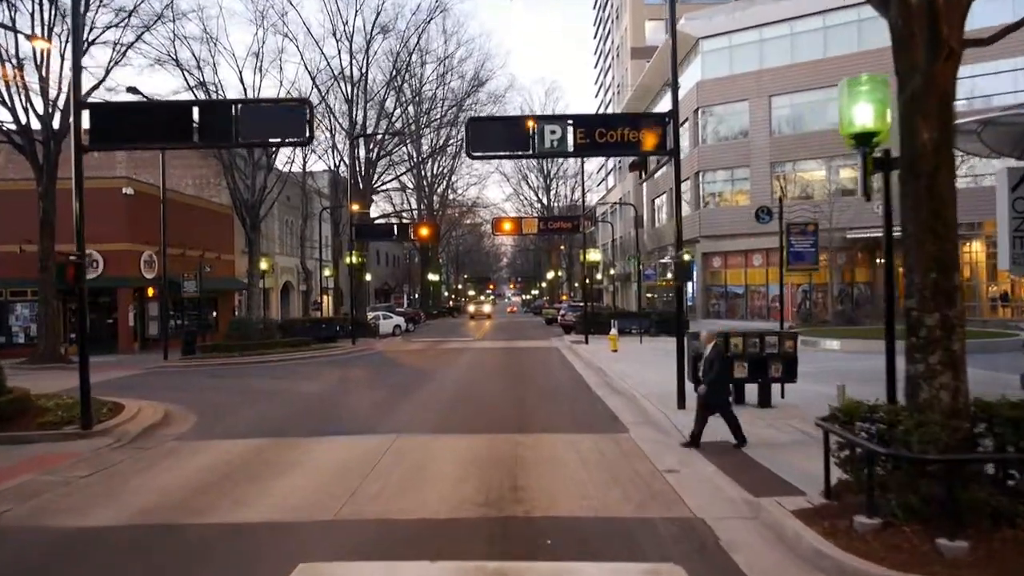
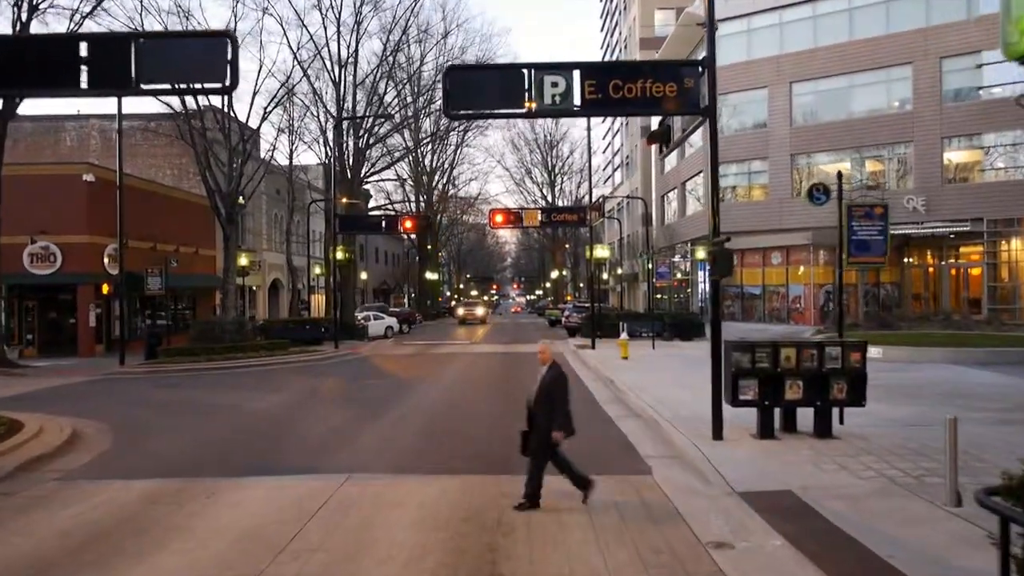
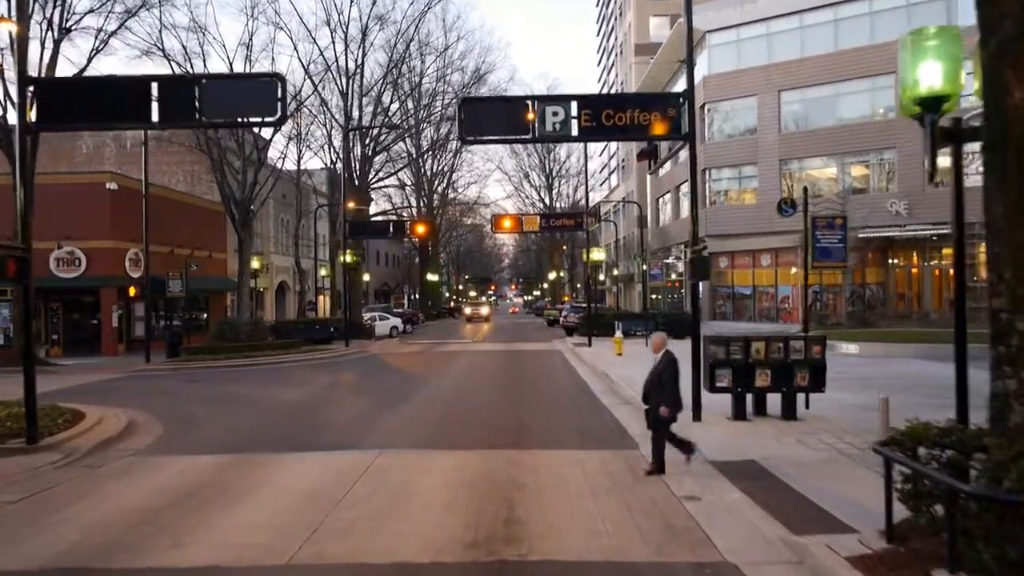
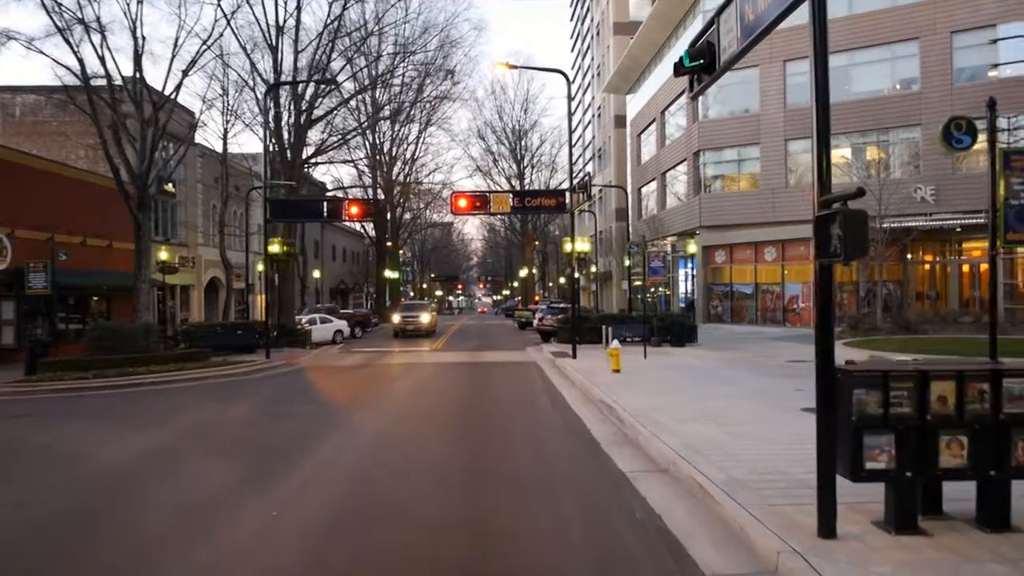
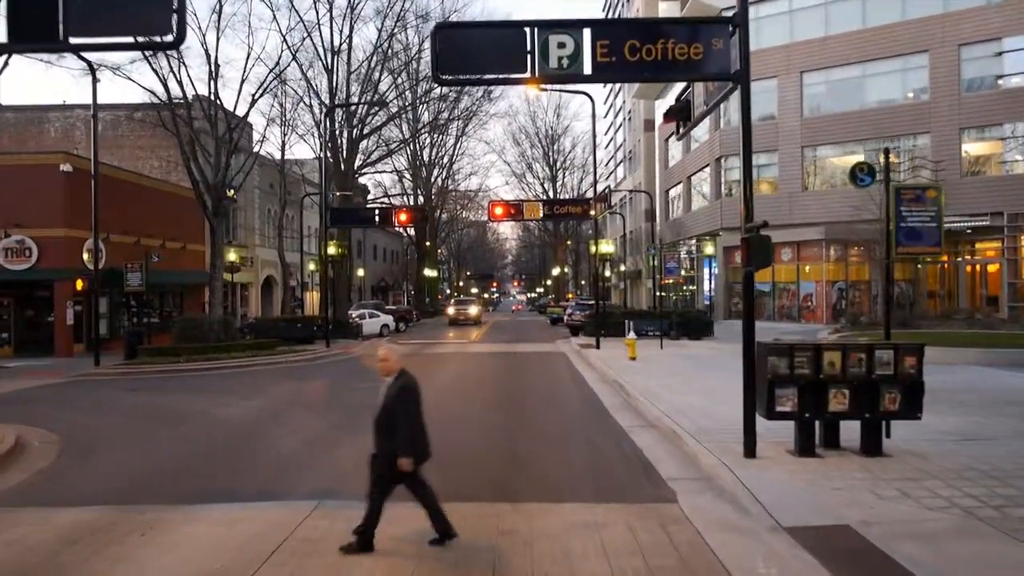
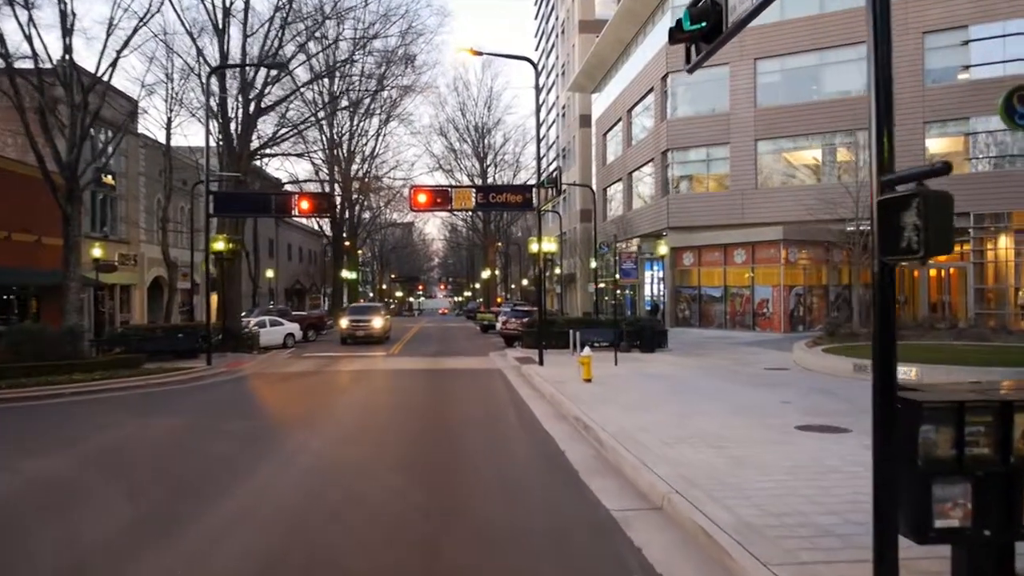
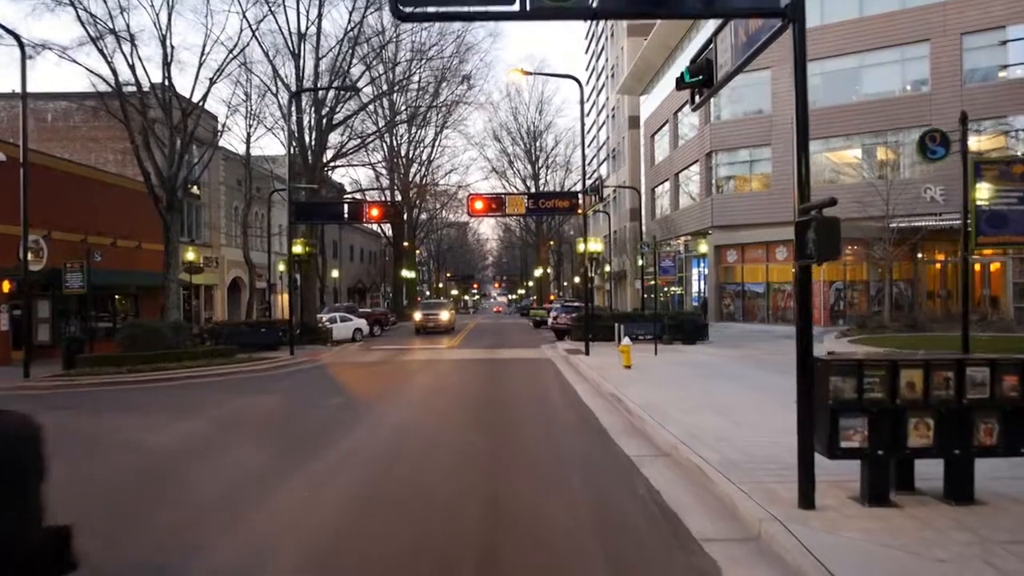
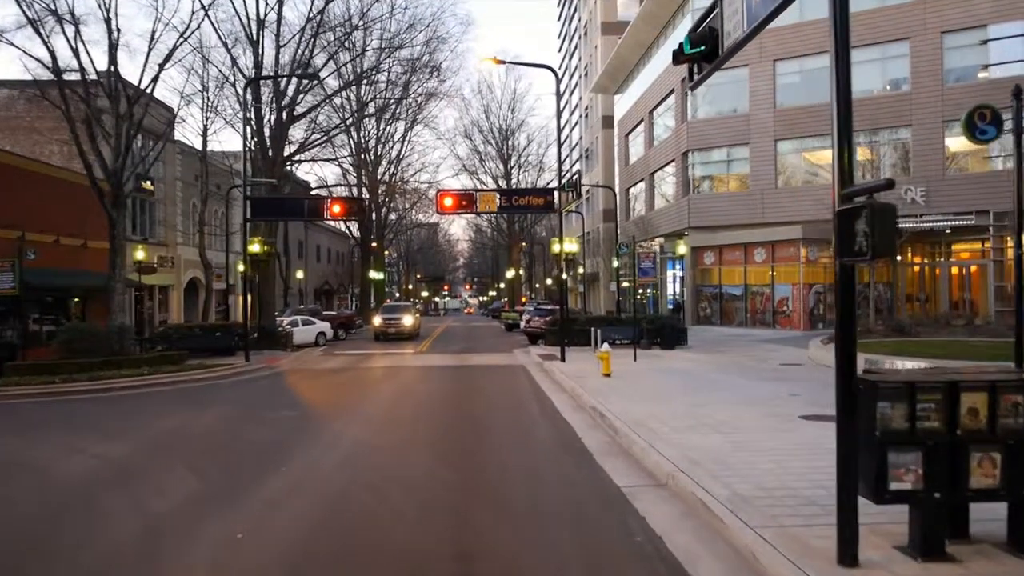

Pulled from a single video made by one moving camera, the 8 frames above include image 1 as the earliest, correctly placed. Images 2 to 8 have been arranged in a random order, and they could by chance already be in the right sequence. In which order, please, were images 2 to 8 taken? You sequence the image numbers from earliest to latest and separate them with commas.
3, 2, 5, 7, 4, 8, 6
